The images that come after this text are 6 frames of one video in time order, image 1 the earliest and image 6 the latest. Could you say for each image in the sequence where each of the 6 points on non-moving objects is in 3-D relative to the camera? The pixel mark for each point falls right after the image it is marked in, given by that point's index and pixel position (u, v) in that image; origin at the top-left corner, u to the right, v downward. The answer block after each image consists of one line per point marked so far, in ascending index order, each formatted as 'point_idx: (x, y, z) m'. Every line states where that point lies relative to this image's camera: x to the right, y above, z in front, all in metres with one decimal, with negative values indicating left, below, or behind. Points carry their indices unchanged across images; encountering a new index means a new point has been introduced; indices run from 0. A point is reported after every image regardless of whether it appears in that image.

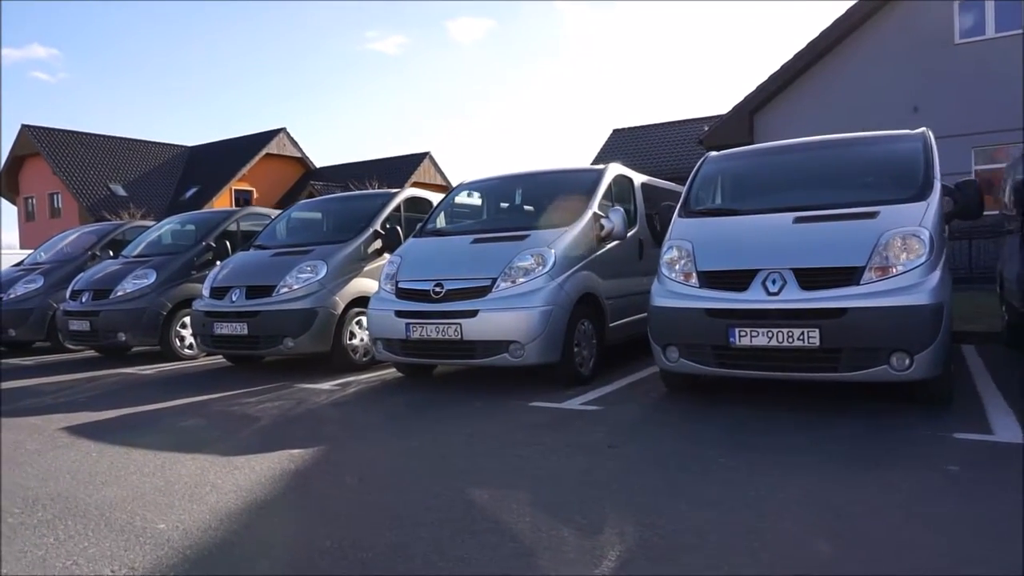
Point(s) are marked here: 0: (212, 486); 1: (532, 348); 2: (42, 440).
0: (-1.8, -1.2, +4.0) m
1: (+0.2, -0.6, +6.5) m
2: (-3.8, -1.2, +5.2) m
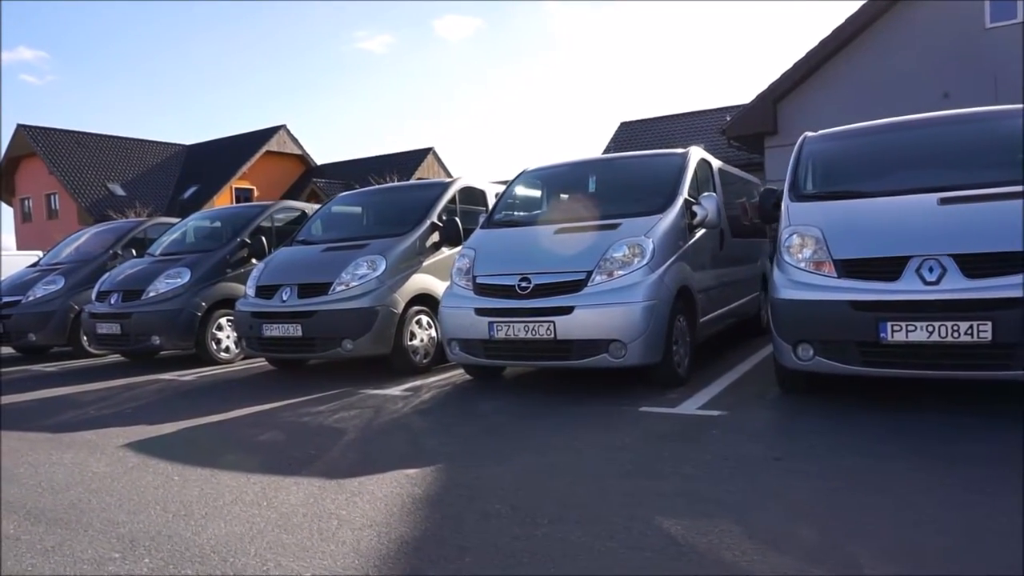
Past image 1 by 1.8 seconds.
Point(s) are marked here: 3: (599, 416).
0: (-0.9, -1.2, +3.3) m
1: (+1.1, -0.5, +5.9) m
2: (-2.8, -1.2, +4.6) m
3: (+0.7, -1.1, +5.4) m
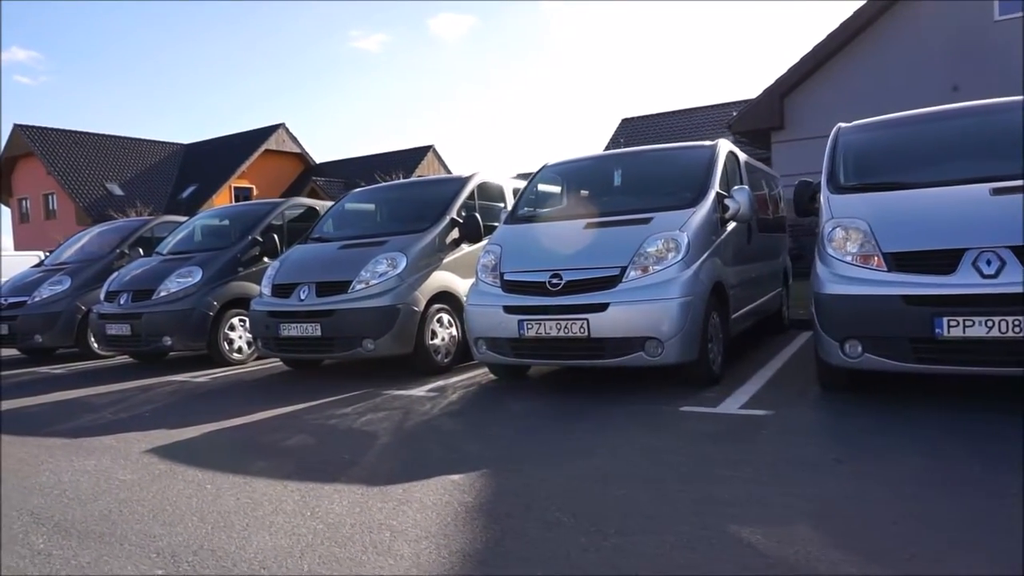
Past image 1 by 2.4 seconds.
0: (-0.6, -1.2, +3.1) m
1: (+1.4, -0.5, +5.7) m
2: (-2.6, -1.2, +4.4) m
3: (+1.0, -1.0, +5.2) m
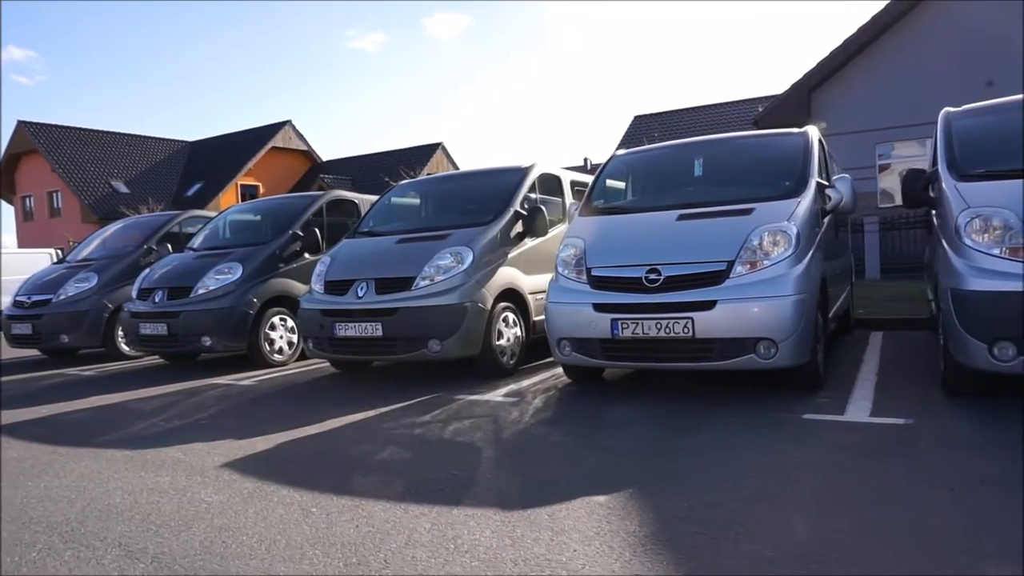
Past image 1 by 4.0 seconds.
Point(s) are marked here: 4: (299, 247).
0: (+0.2, -1.1, +2.6) m
1: (+2.2, -0.5, +5.2) m
2: (-1.8, -1.2, +3.9) m
3: (+1.8, -1.0, +4.7) m
4: (-3.1, +0.6, +9.3) m
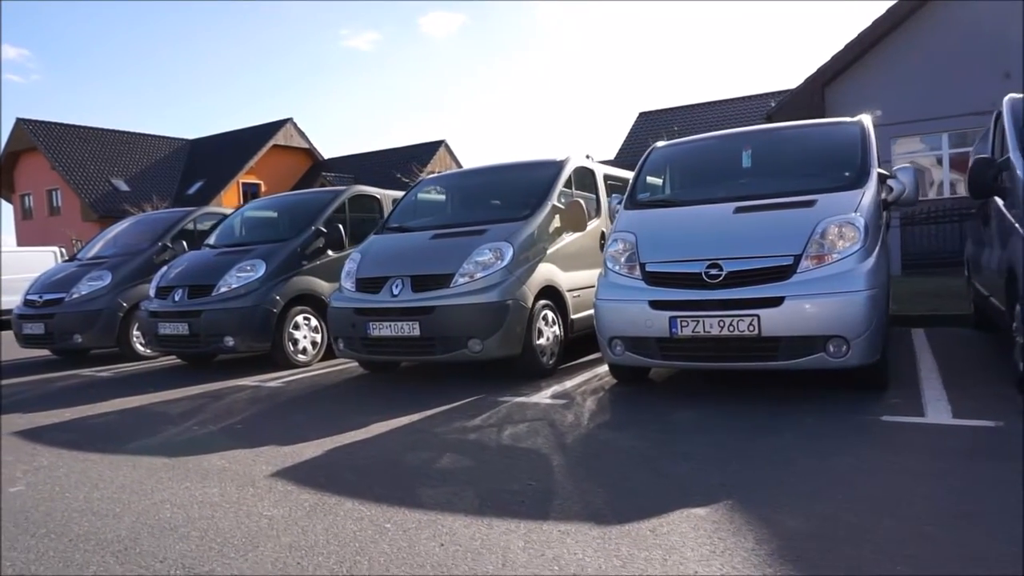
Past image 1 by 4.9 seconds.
0: (+0.7, -1.1, +2.4) m
1: (+2.7, -0.4, +5.0) m
2: (-1.3, -1.2, +3.6) m
3: (+2.3, -1.0, +4.4) m
4: (-2.6, +0.6, +9.0) m
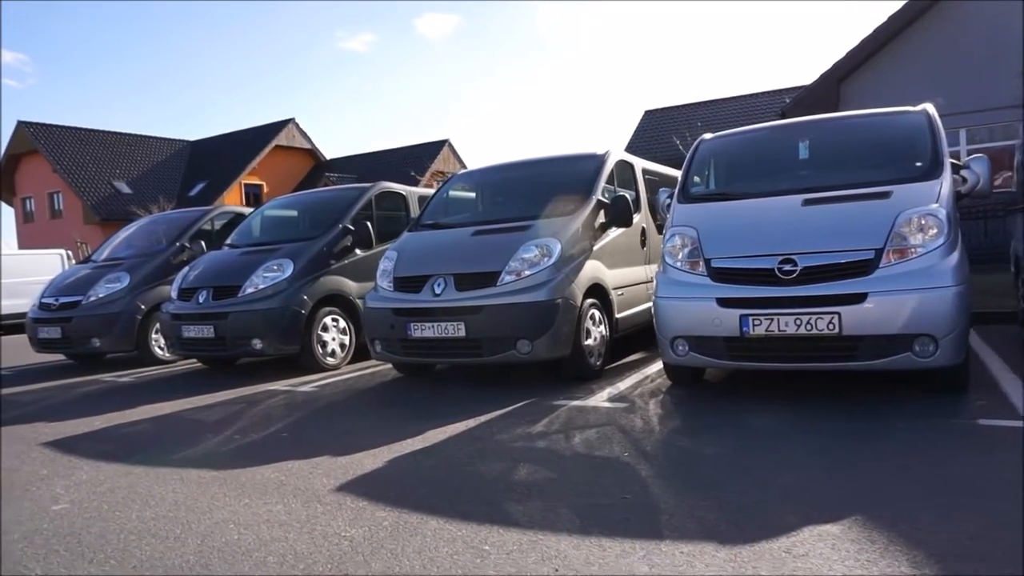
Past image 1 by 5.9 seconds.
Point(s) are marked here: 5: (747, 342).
0: (+1.2, -1.1, +2.1) m
1: (+3.1, -0.4, +4.7) m
2: (-0.8, -1.2, +3.3) m
3: (+2.7, -0.9, +4.1) m
4: (-2.2, +0.6, +8.7) m
5: (+1.8, -0.4, +5.0) m
